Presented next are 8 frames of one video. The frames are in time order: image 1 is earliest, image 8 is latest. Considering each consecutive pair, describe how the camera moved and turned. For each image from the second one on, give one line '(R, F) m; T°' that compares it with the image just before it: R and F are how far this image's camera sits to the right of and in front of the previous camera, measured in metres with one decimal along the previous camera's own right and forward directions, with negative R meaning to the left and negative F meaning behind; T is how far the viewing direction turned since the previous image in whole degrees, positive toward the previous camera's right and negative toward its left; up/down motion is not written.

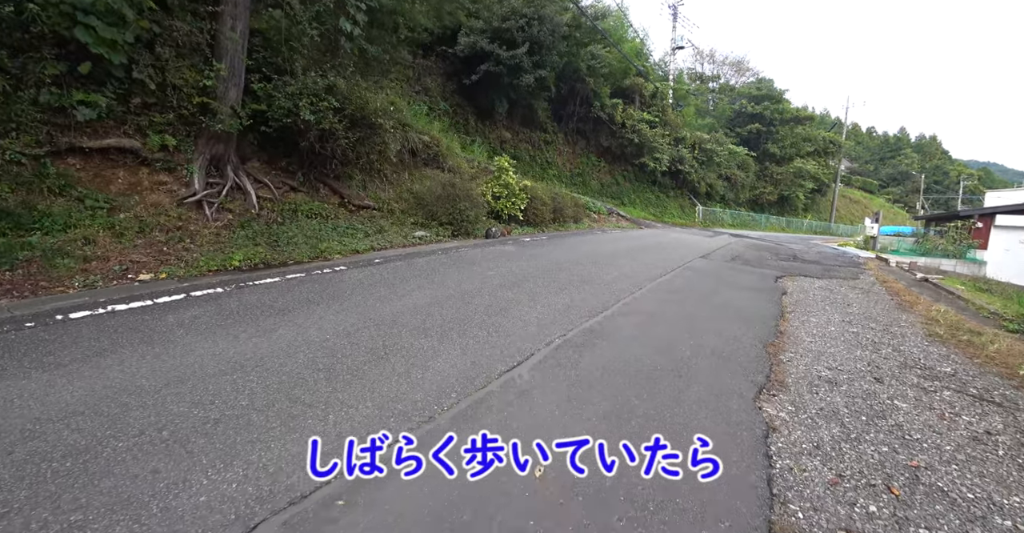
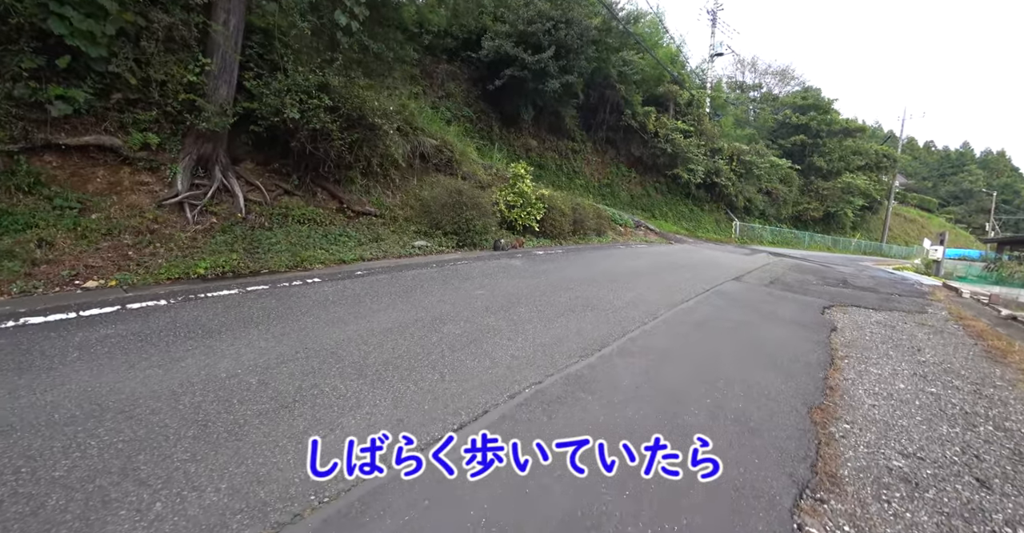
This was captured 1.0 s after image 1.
(+0.4, +0.7) m; -4°
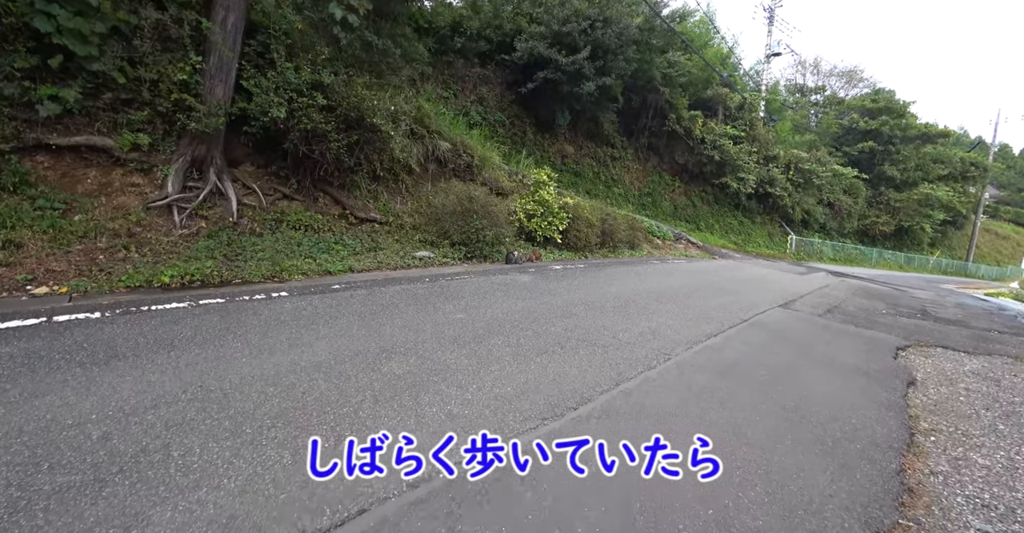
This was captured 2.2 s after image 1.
(+0.5, +0.8) m; -6°
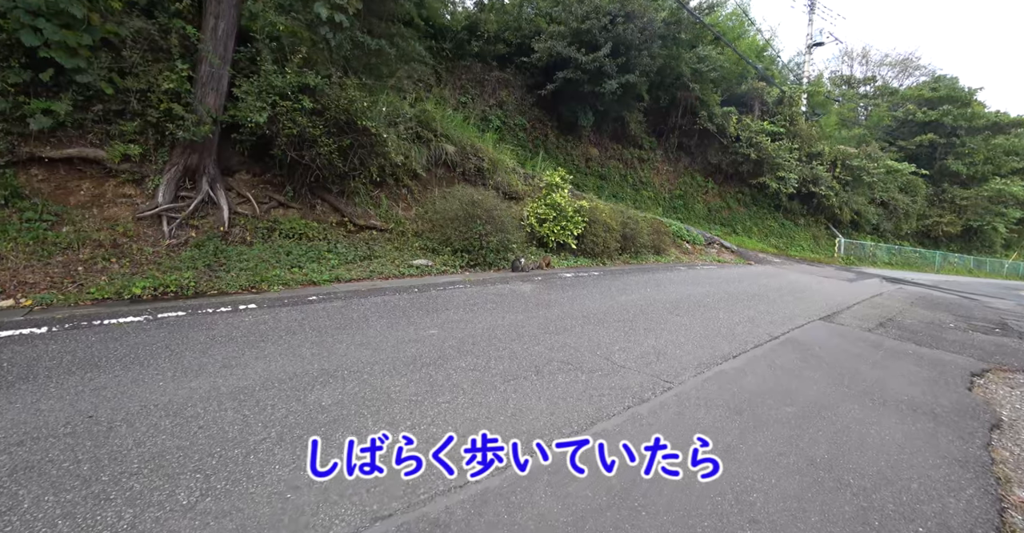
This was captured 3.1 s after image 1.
(+0.4, +0.5) m; -5°
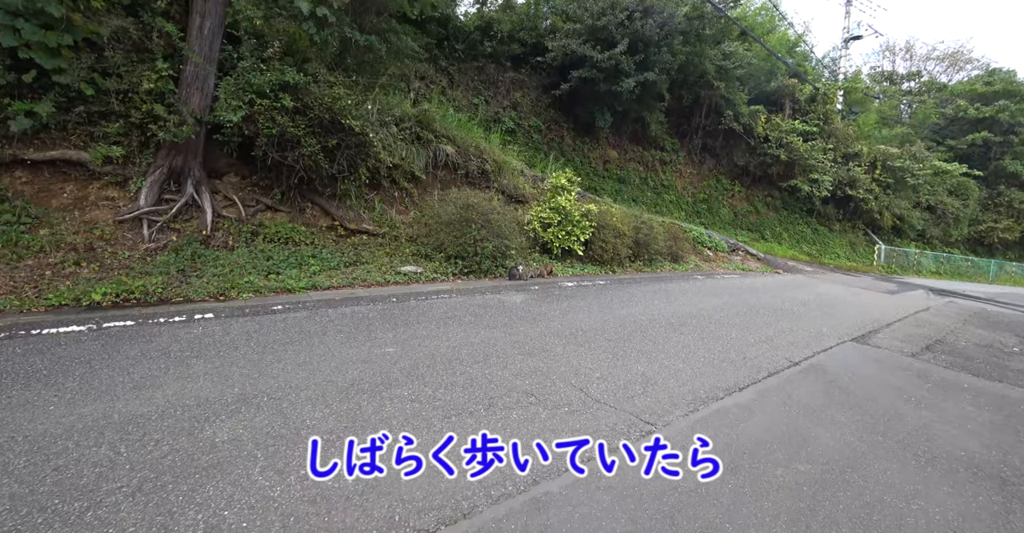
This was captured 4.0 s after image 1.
(+0.4, +0.4) m; -4°
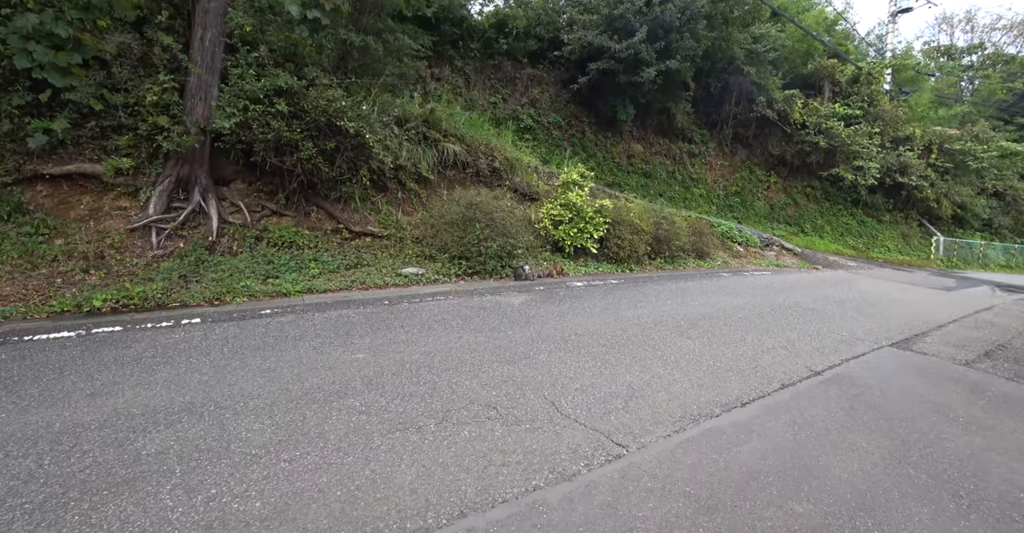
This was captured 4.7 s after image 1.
(+0.4, +0.2) m; -5°
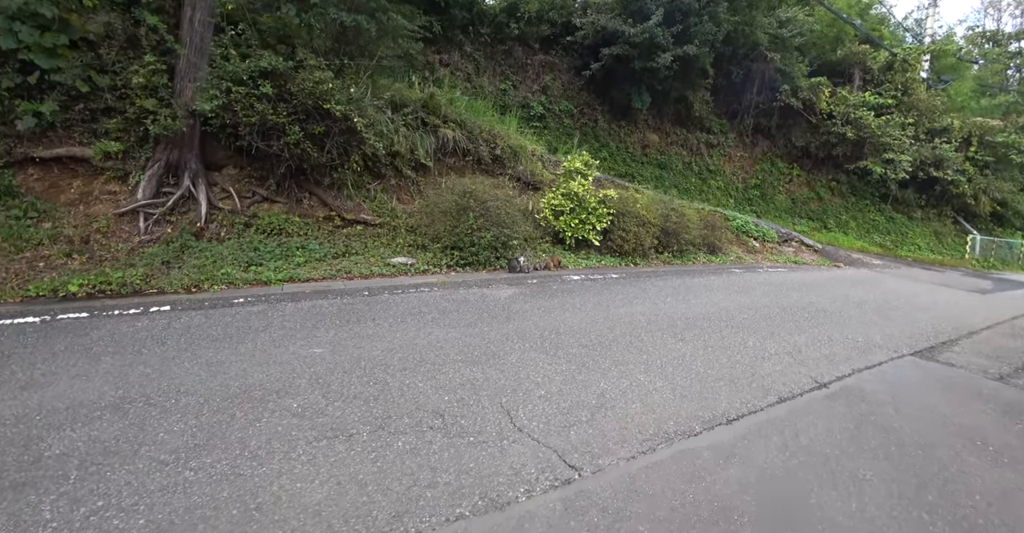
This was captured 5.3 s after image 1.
(+0.3, +0.2) m; -2°
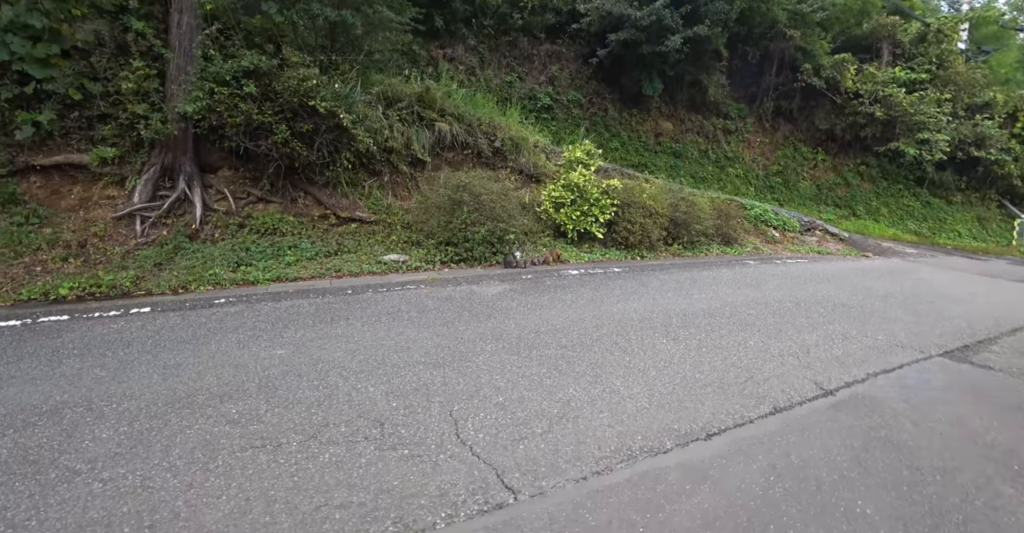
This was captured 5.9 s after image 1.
(+0.4, +0.2) m; -3°
